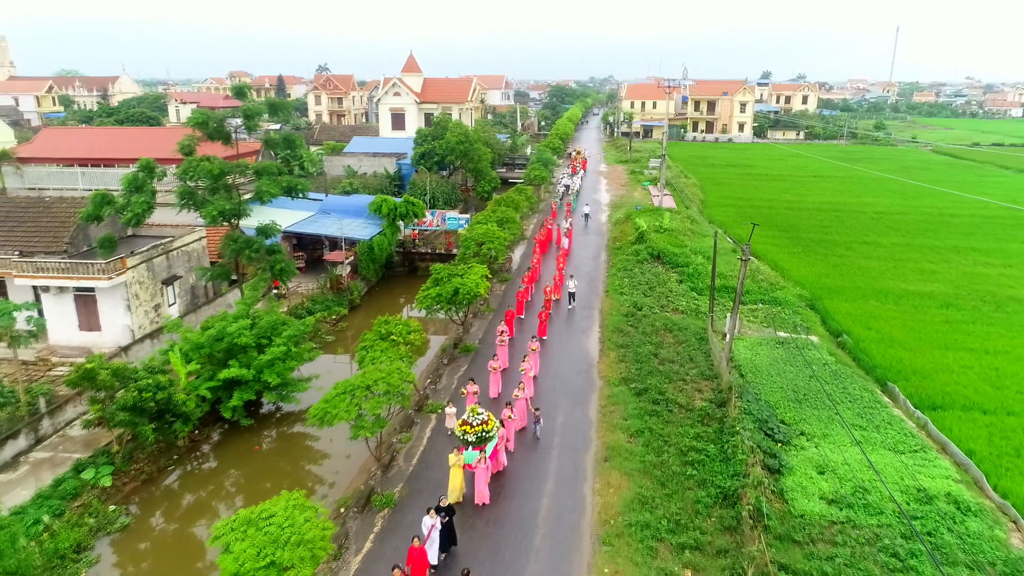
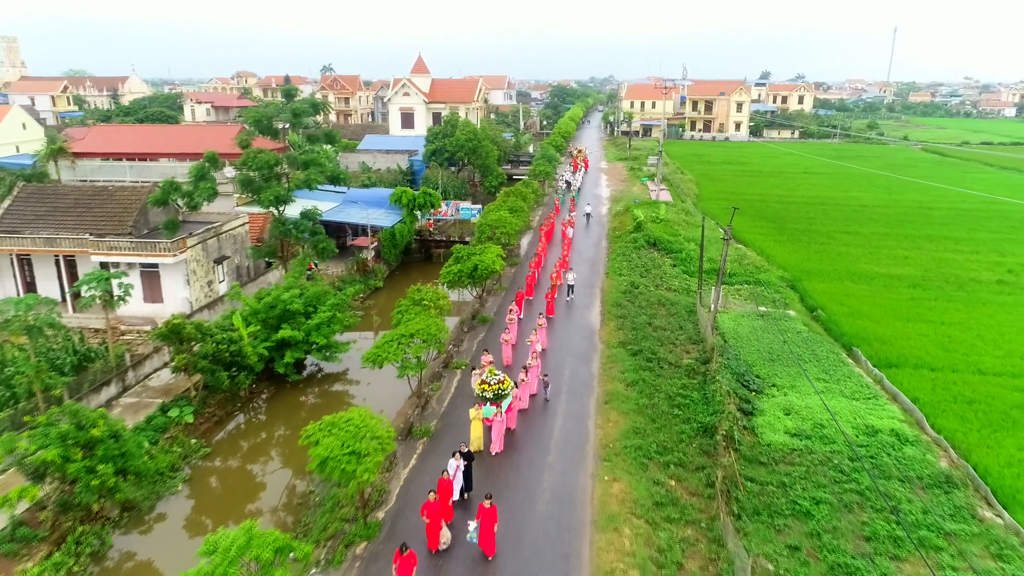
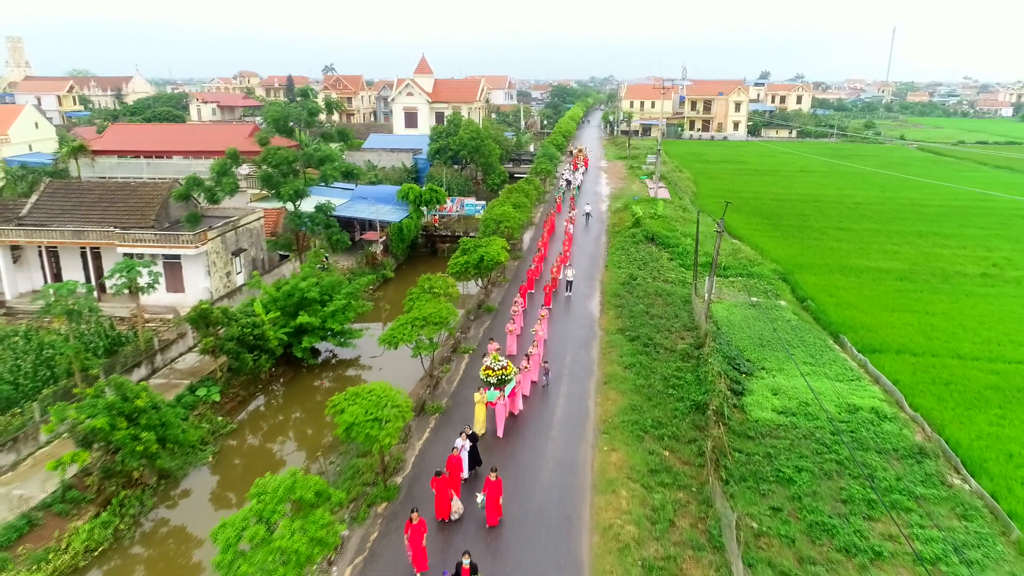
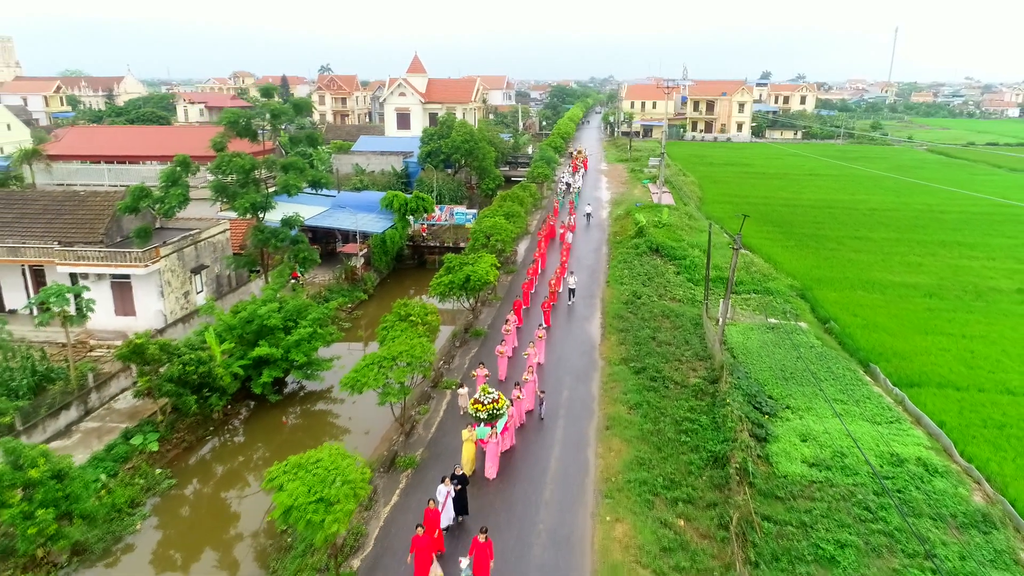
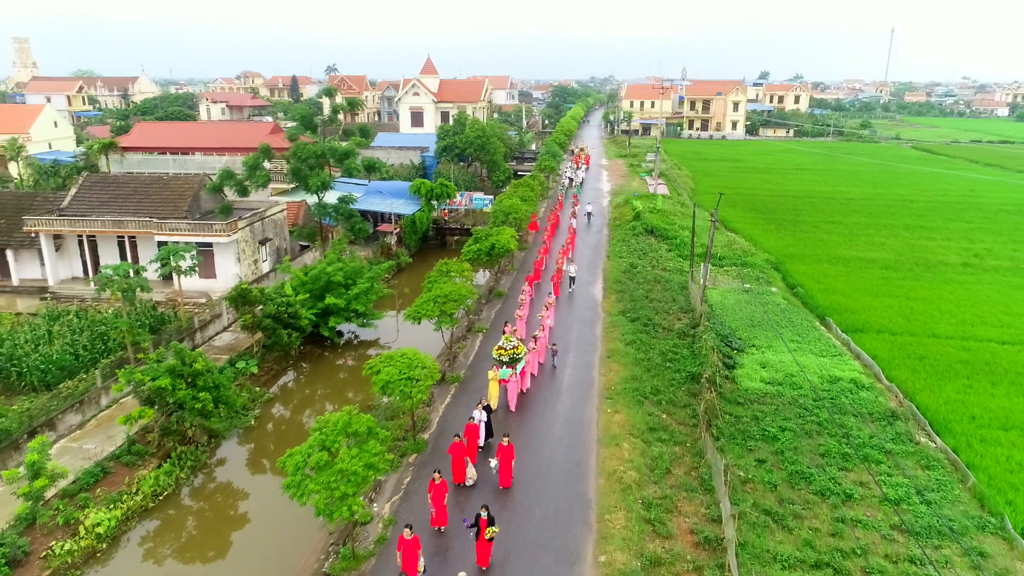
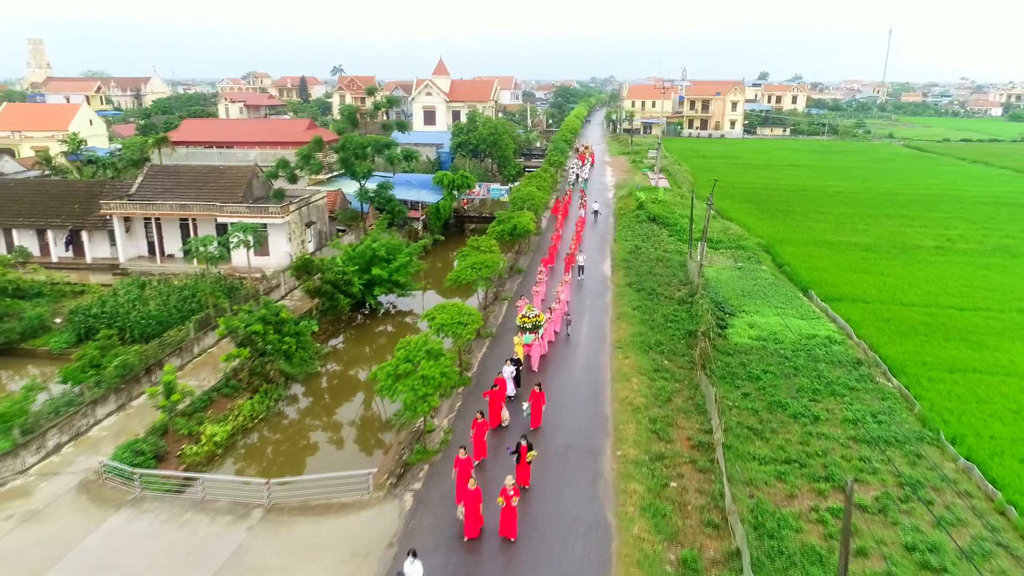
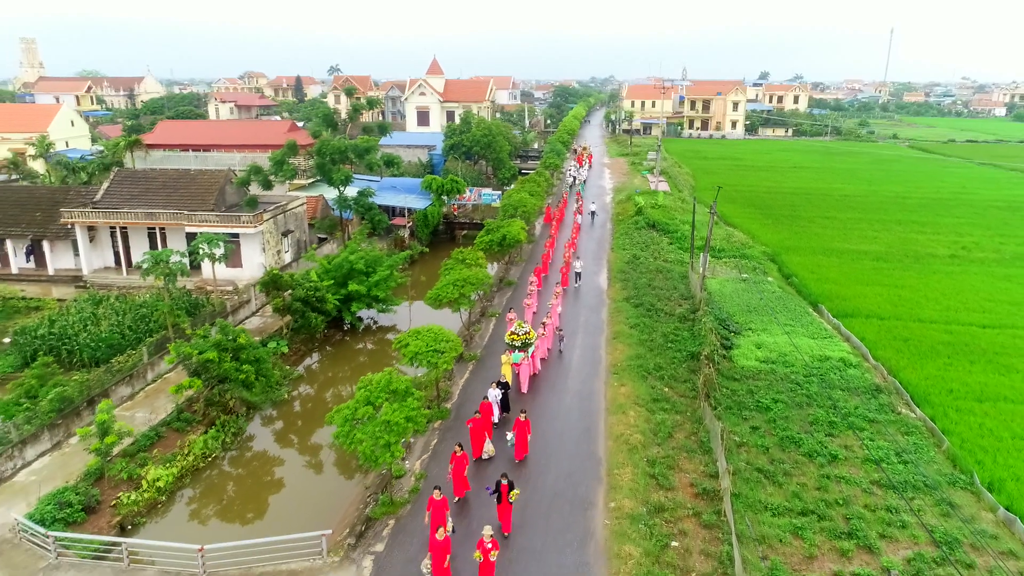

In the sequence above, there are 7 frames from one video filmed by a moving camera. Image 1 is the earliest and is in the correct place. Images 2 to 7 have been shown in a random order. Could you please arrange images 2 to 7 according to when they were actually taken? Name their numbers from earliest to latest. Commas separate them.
4, 2, 3, 5, 7, 6
